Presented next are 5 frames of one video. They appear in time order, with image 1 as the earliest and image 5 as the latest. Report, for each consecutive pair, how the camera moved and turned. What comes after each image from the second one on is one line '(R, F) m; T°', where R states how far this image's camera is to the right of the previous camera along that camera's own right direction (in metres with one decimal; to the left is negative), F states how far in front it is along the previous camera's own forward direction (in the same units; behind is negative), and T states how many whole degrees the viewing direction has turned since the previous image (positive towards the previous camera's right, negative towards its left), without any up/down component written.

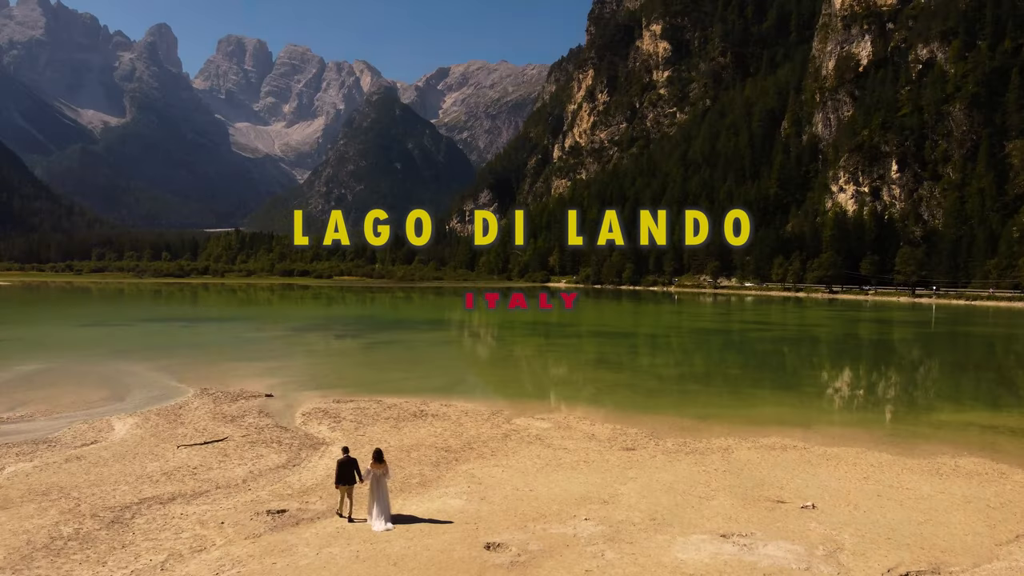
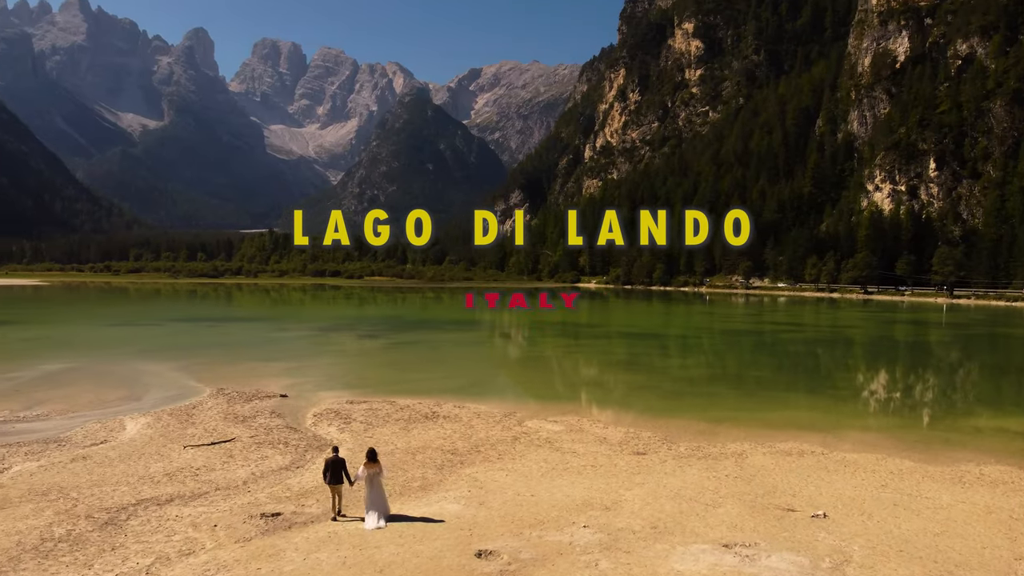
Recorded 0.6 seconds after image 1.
(+0.6, +0.4) m; -2°
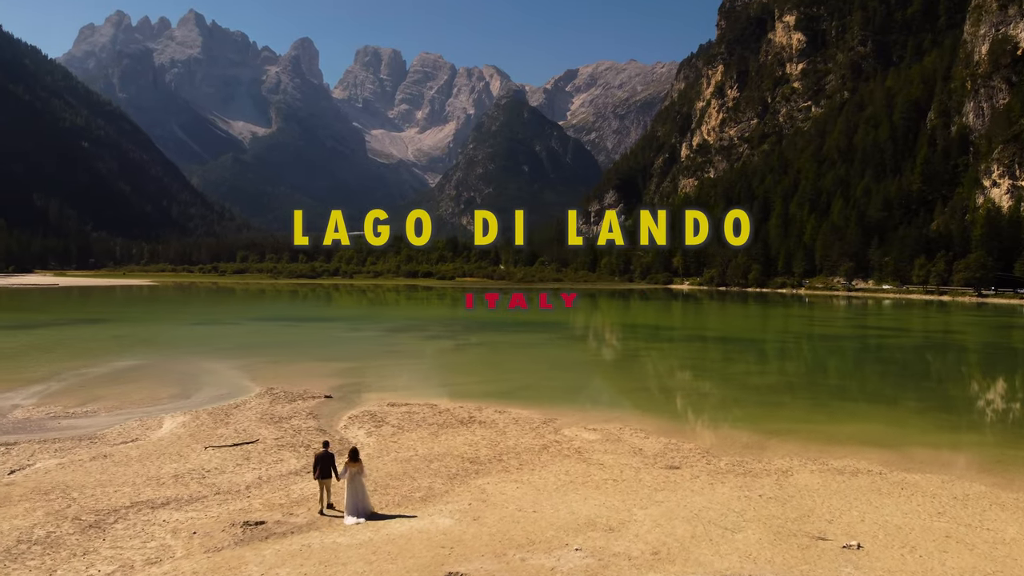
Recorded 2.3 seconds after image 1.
(+1.7, +1.2) m; -7°
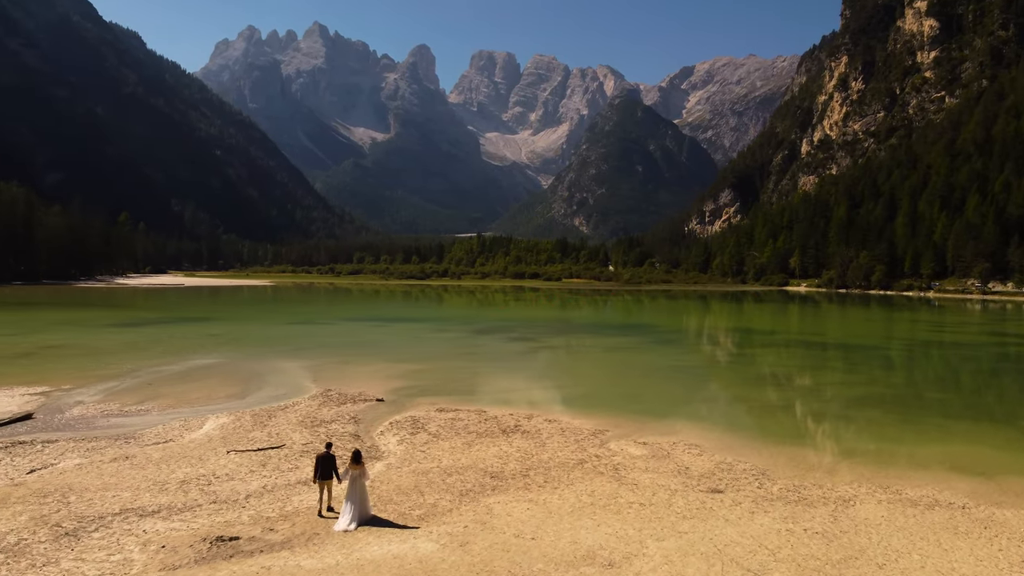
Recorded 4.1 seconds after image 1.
(+1.9, +1.6) m; -8°
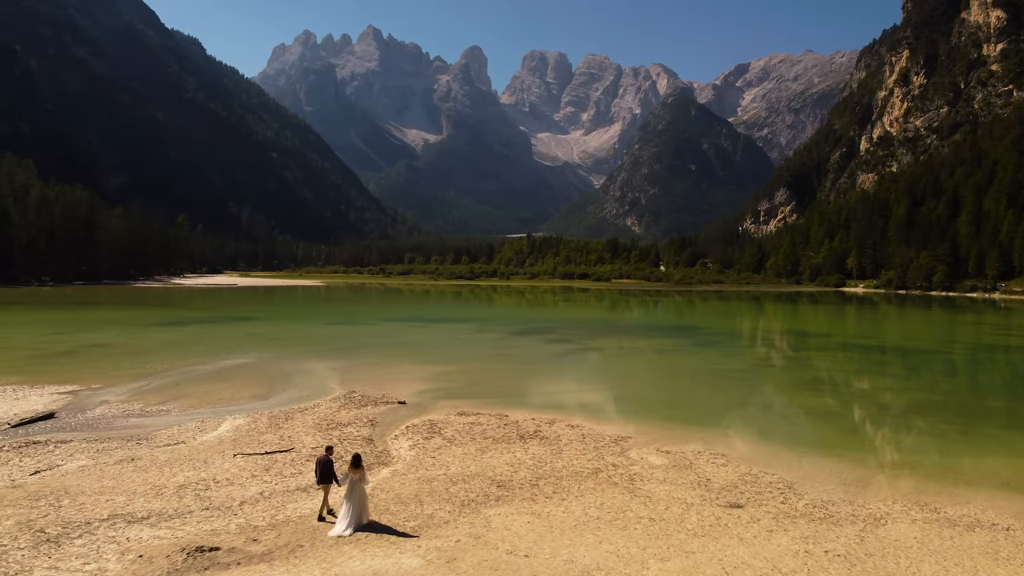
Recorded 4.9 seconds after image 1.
(+0.9, +0.8) m; -4°
